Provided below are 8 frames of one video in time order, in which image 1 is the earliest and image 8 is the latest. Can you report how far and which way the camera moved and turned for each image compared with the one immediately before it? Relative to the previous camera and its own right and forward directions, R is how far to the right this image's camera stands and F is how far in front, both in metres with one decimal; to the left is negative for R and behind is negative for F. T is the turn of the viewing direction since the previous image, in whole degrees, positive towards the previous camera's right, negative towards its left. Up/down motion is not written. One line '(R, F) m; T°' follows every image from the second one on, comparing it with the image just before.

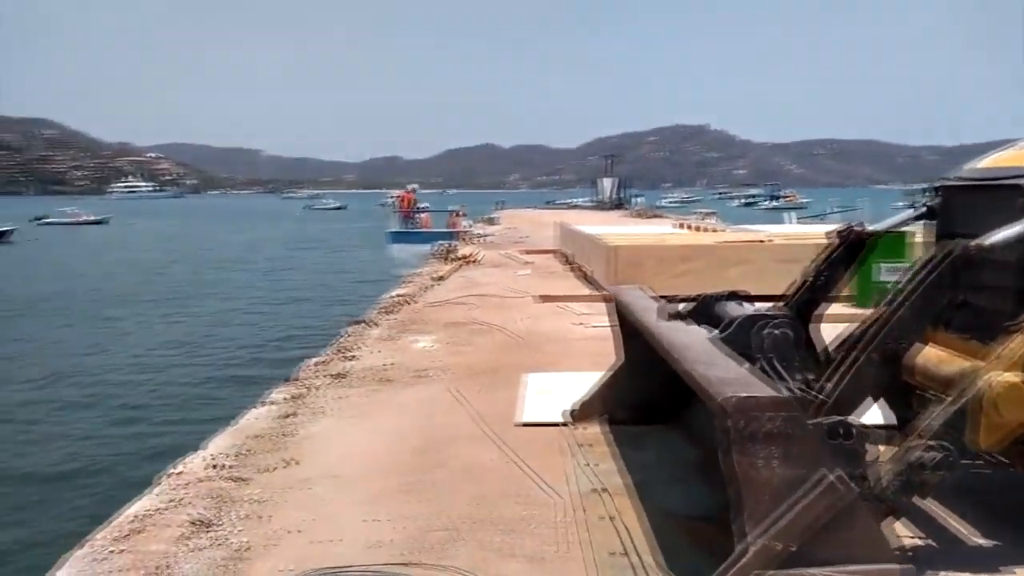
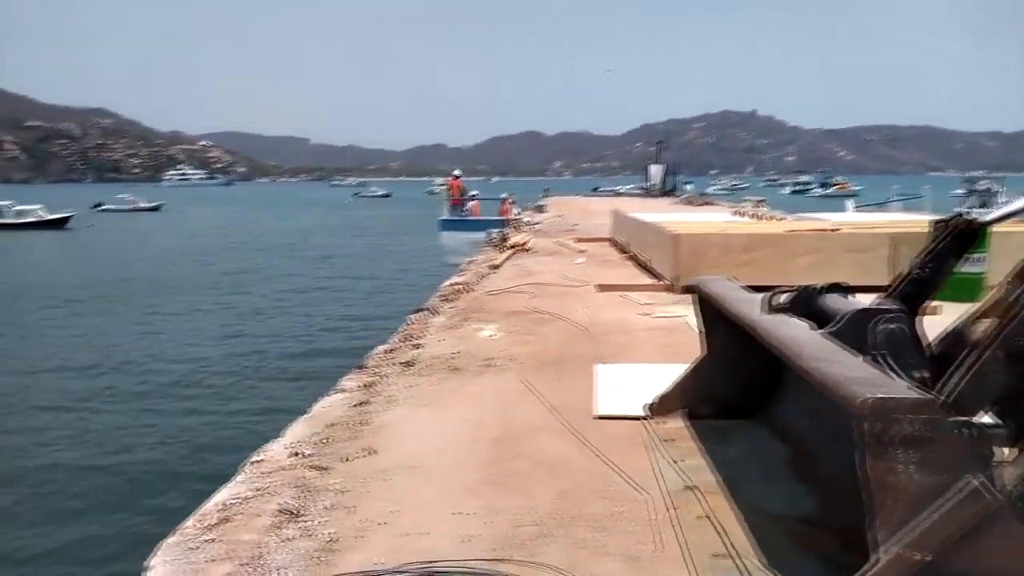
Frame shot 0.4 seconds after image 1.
(-0.3, +0.1) m; -3°
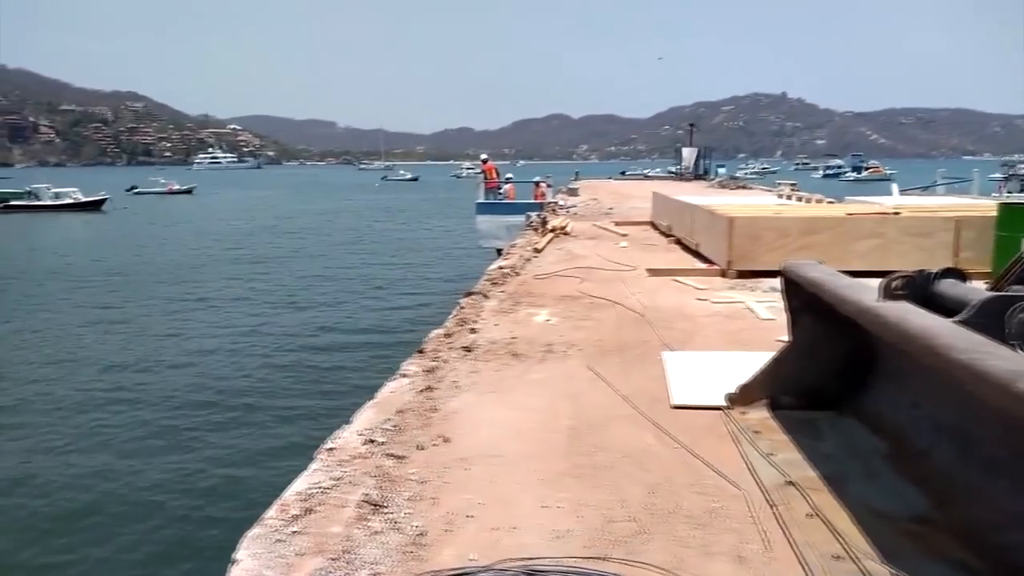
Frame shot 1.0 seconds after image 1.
(-0.4, +0.2) m; -2°
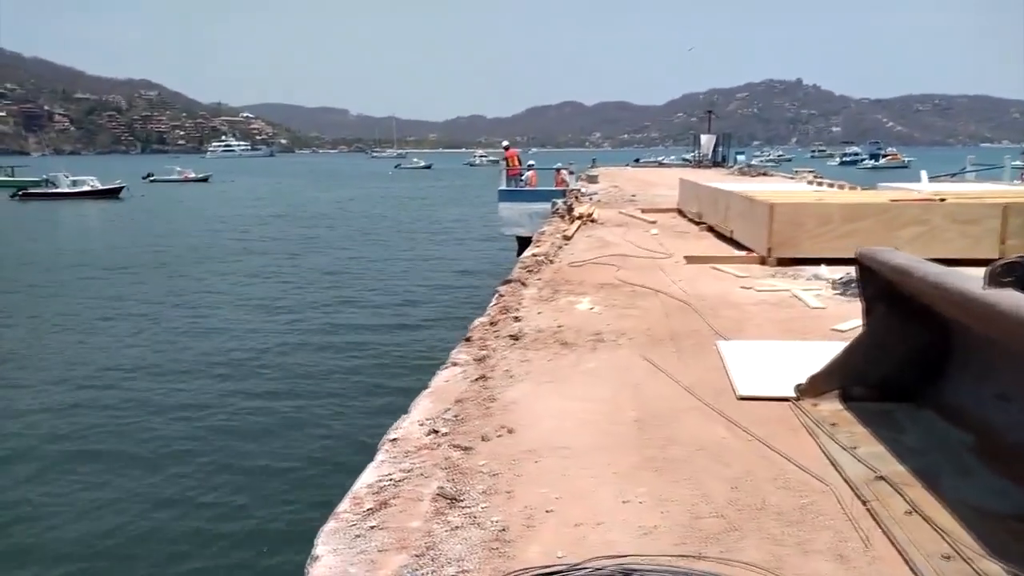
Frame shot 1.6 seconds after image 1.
(-0.3, +0.2) m; -1°
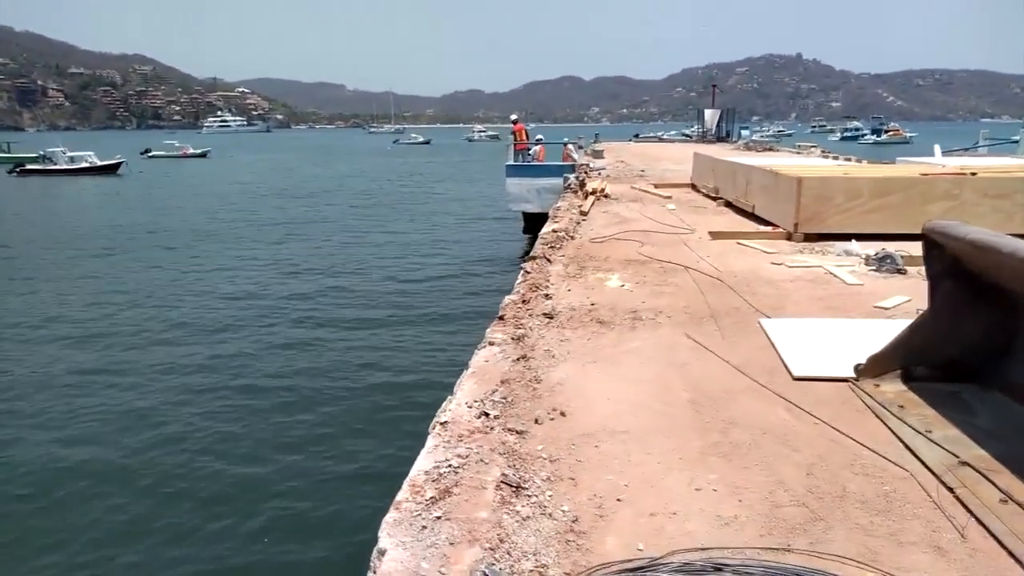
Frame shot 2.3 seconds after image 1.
(-0.3, +0.2) m; 0°
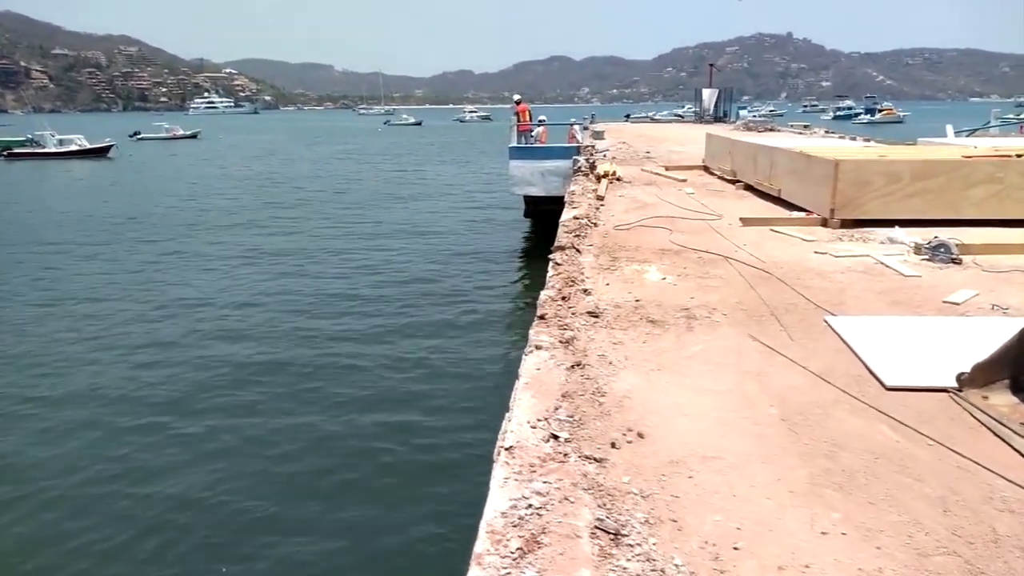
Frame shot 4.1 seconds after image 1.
(-0.4, +0.5) m; +1°
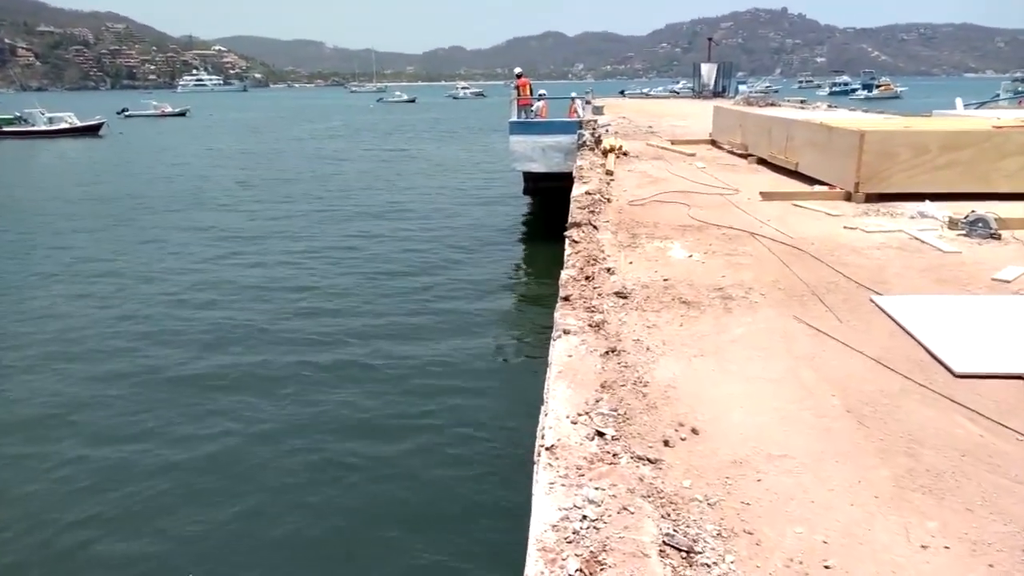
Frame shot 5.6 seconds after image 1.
(-0.2, +0.4) m; 0°
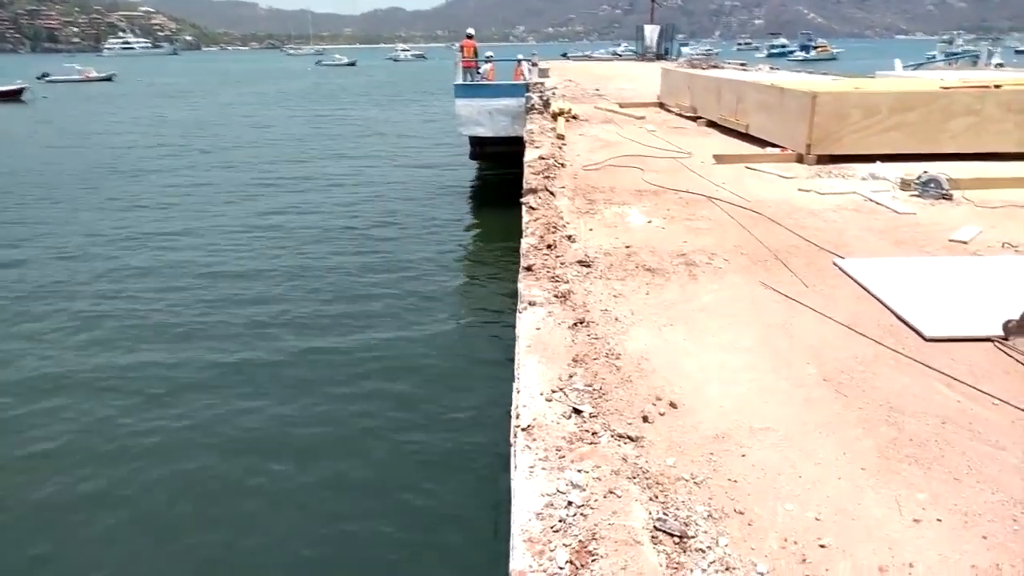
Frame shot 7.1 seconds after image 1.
(-0.1, +0.2) m; +4°
